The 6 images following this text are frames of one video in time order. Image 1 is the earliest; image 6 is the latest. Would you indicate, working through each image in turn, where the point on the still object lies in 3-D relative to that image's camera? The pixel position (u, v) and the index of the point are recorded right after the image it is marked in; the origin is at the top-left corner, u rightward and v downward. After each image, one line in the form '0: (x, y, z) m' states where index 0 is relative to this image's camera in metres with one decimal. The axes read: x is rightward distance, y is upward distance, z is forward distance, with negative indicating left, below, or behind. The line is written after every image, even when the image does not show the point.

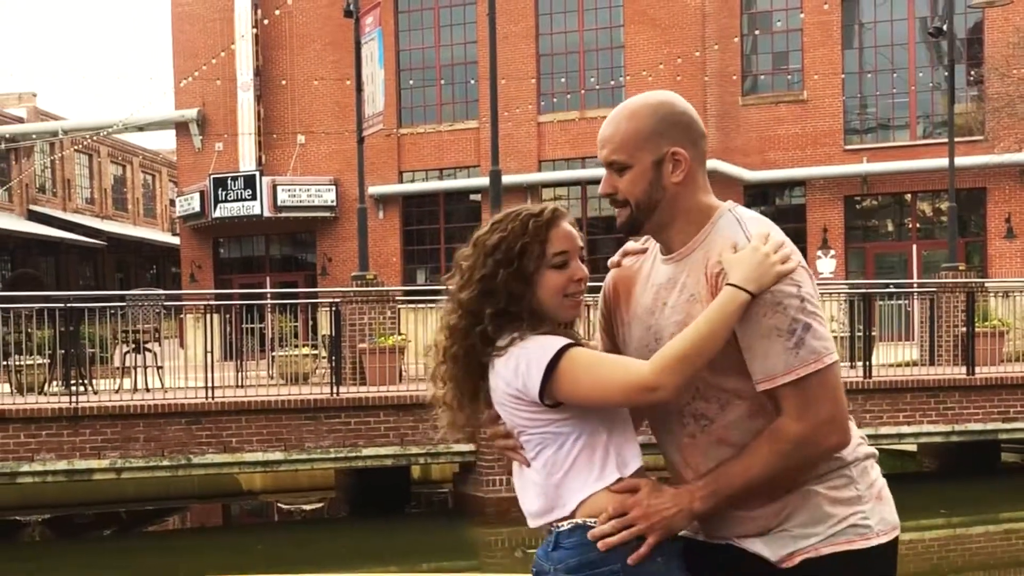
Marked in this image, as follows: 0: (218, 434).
0: (-3.3, -1.6, +9.6) m
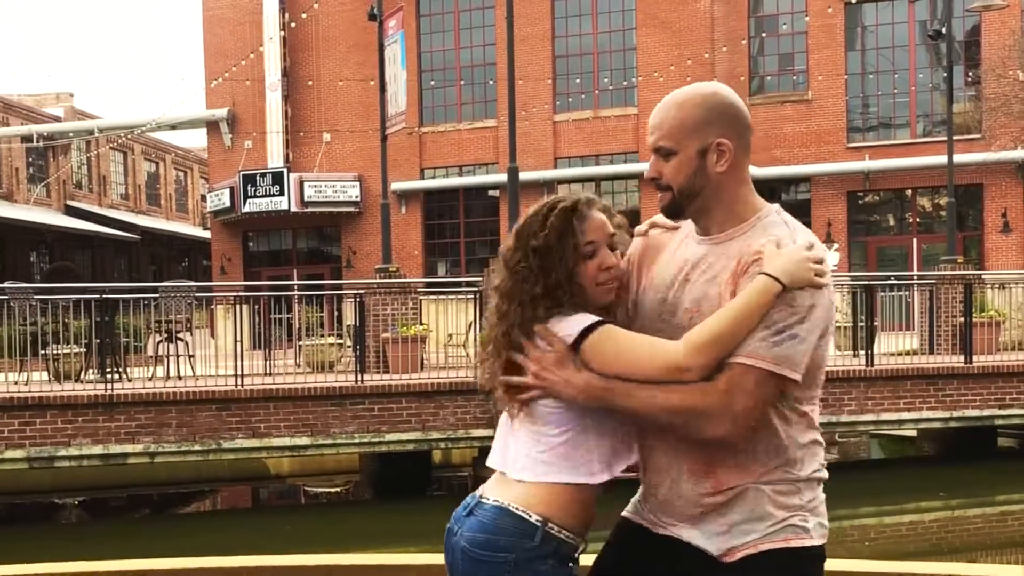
0: (-3.1, -1.5, +10.0) m
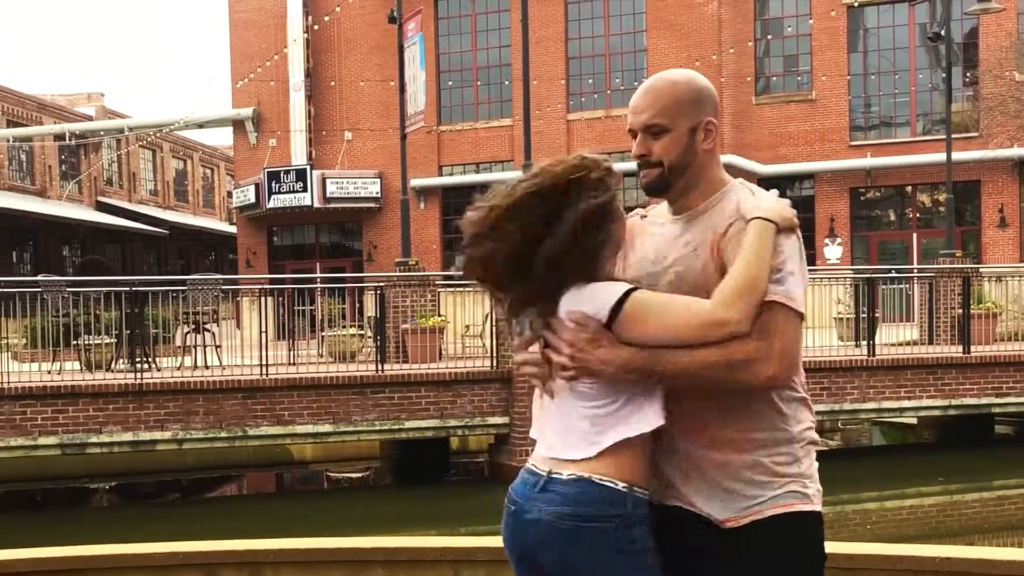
0: (-2.9, -1.4, +10.4) m
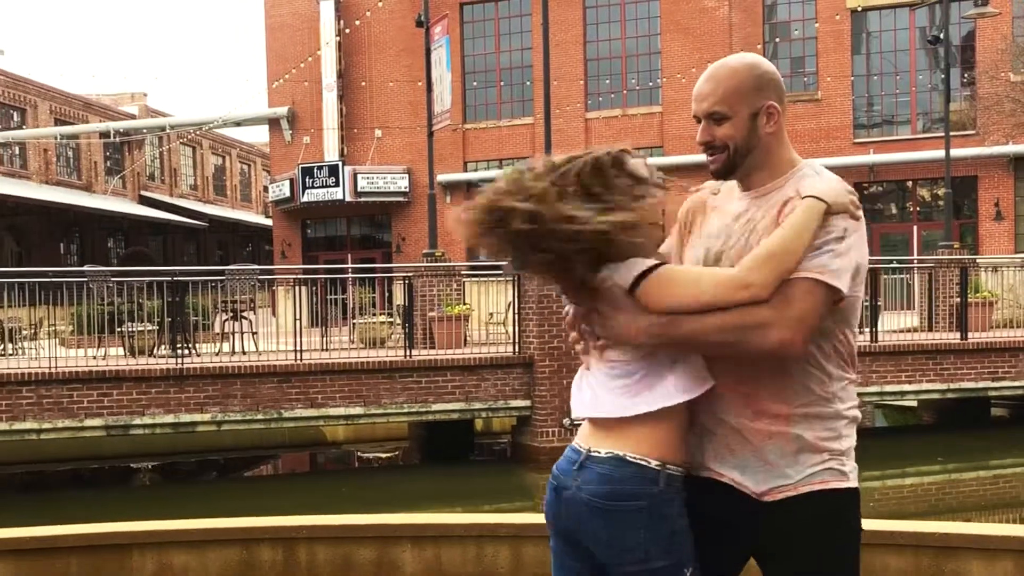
0: (-2.7, -1.3, +10.9) m
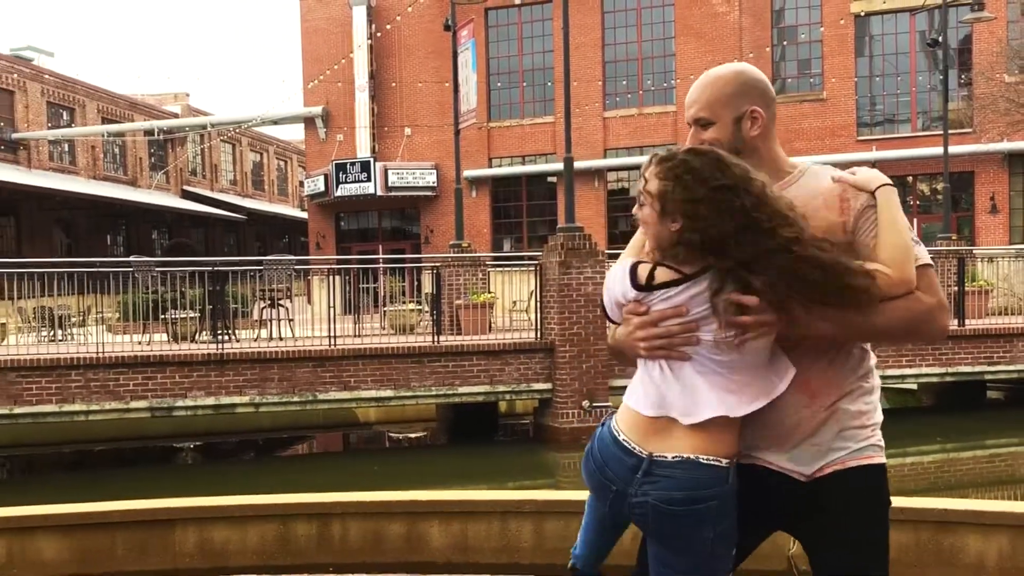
0: (-2.4, -1.2, +11.6) m
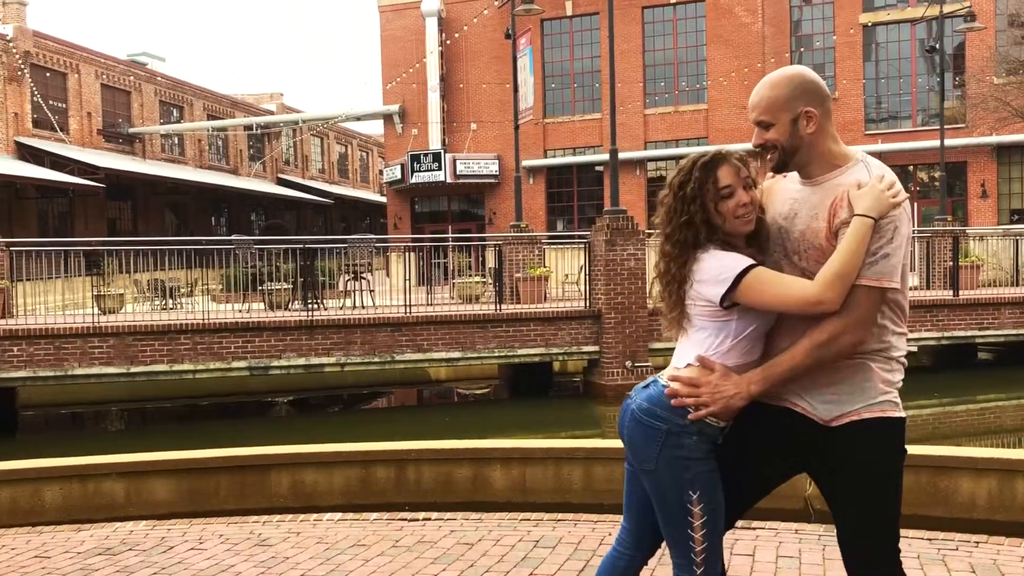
0: (-1.5, -0.8, +13.2) m
